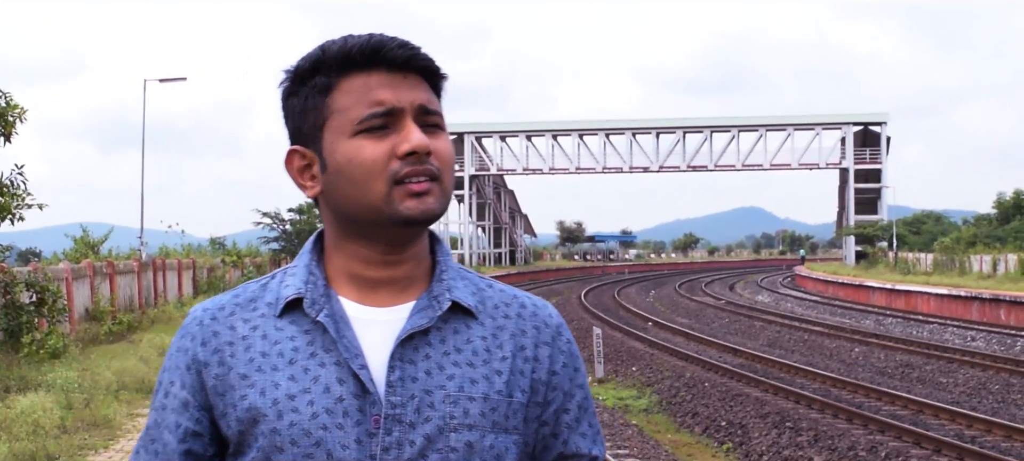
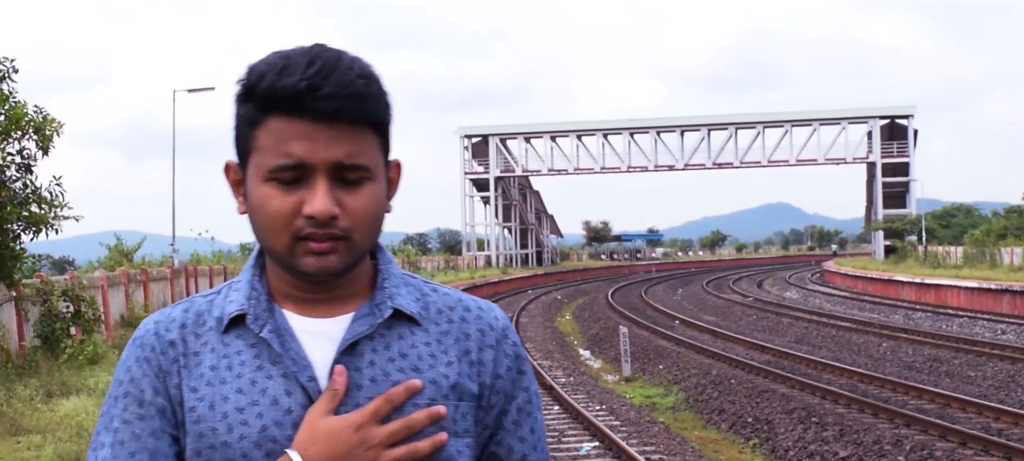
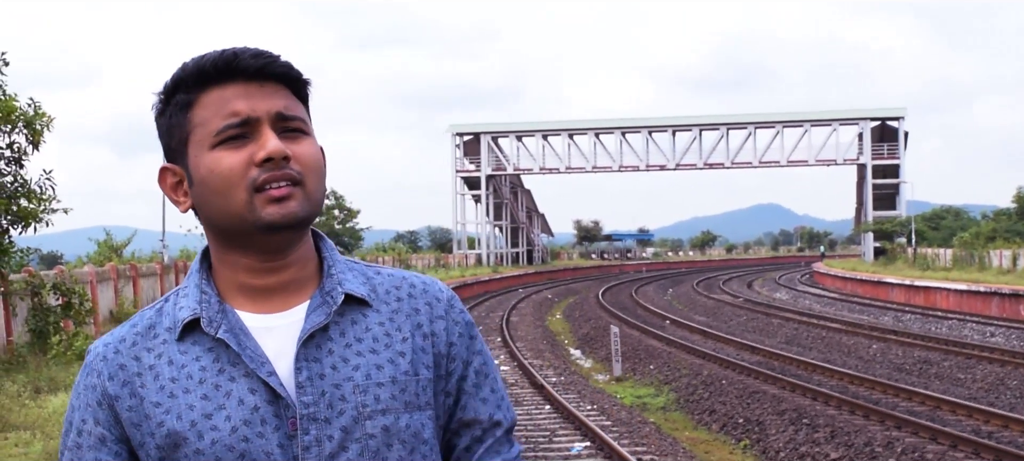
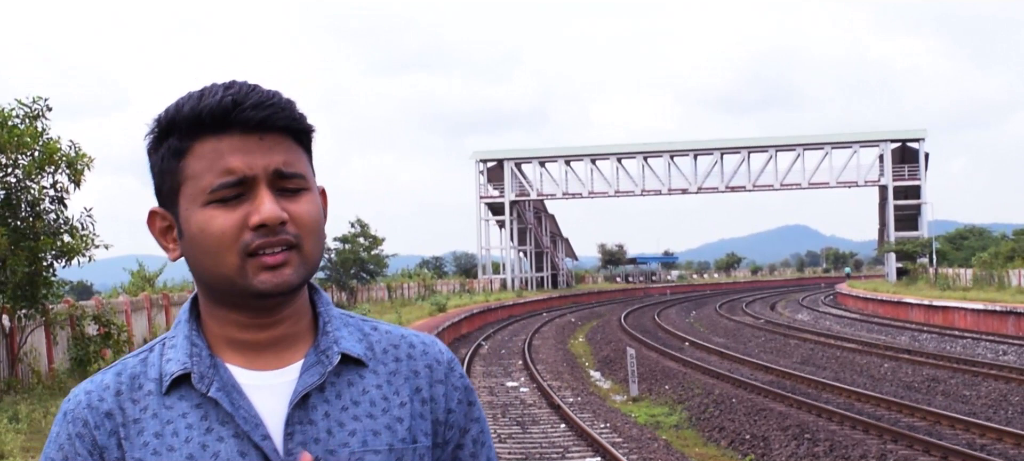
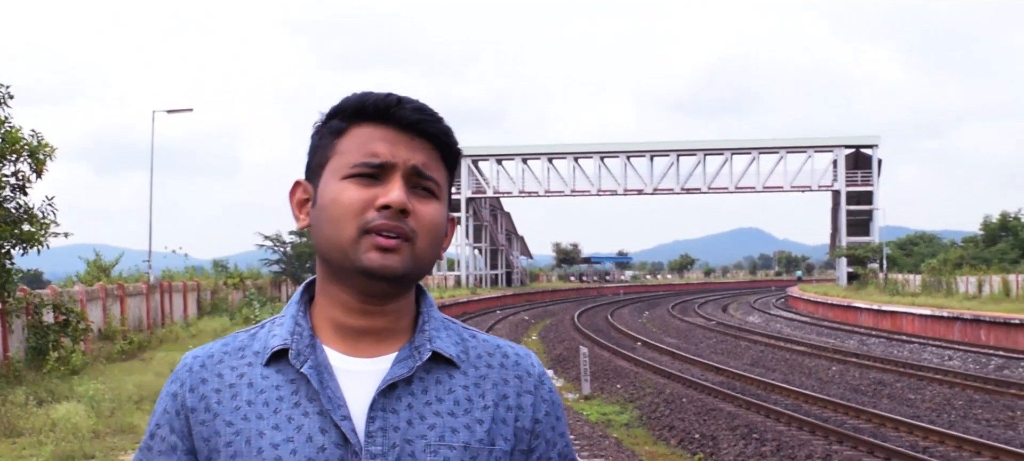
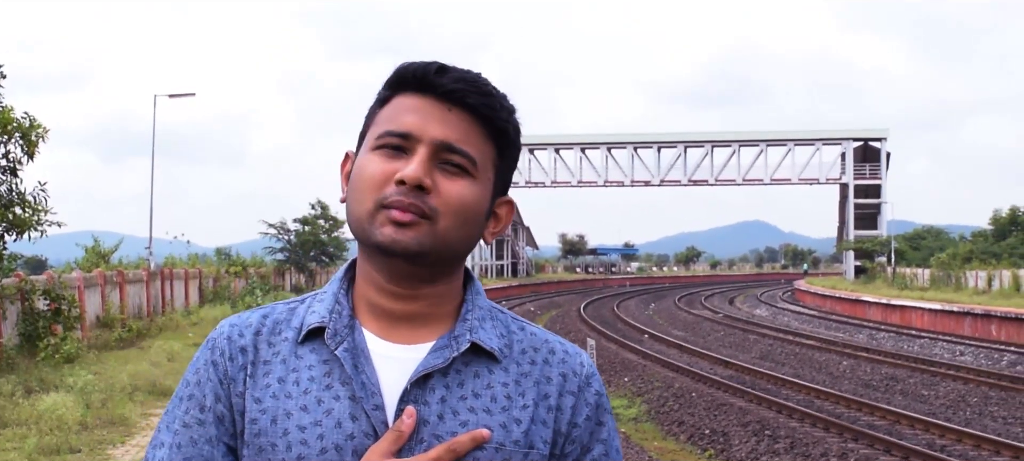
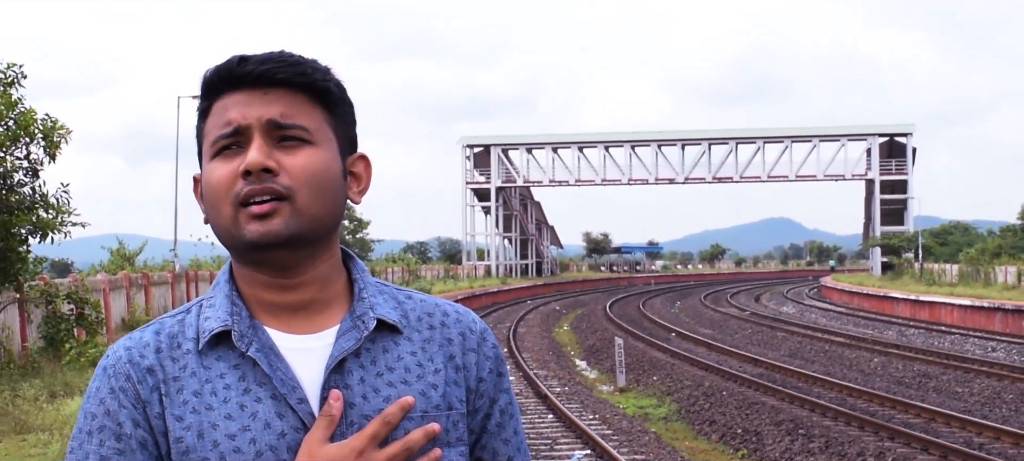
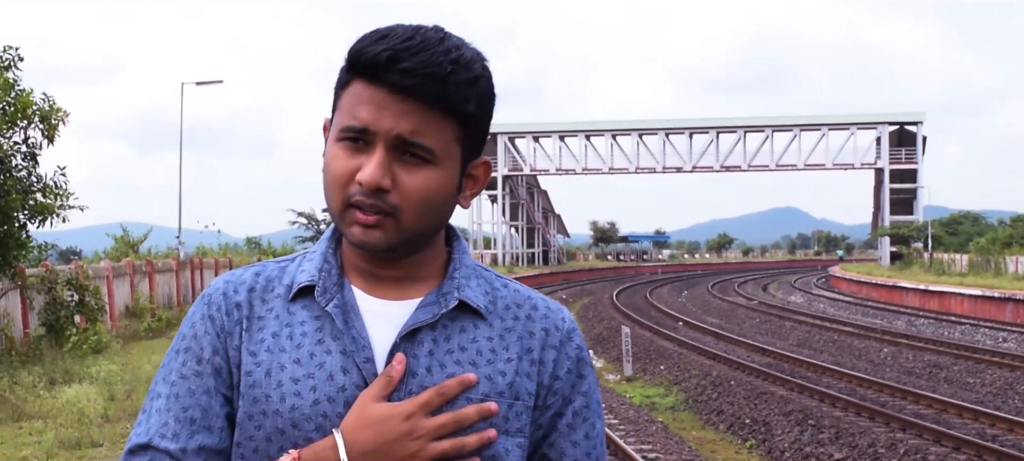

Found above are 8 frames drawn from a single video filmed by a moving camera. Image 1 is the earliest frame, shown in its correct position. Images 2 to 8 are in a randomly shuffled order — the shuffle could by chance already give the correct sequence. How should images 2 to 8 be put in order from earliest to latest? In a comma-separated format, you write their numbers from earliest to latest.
3, 2, 8, 7, 6, 4, 5
